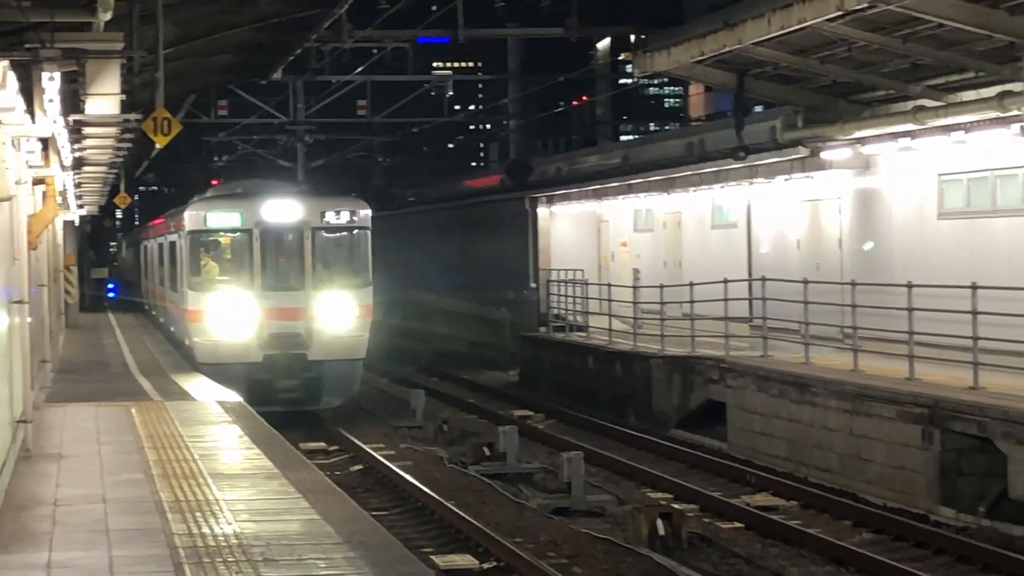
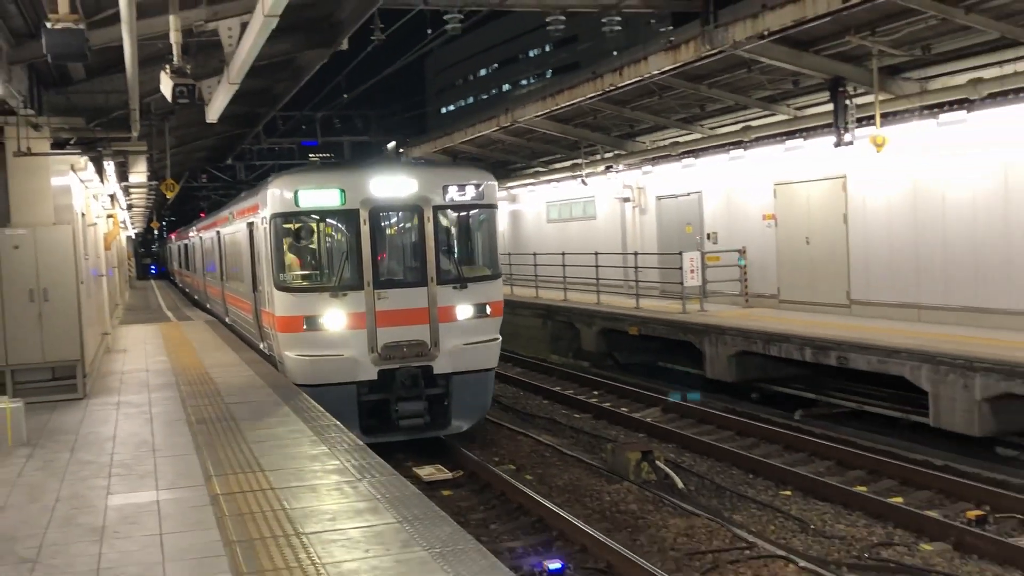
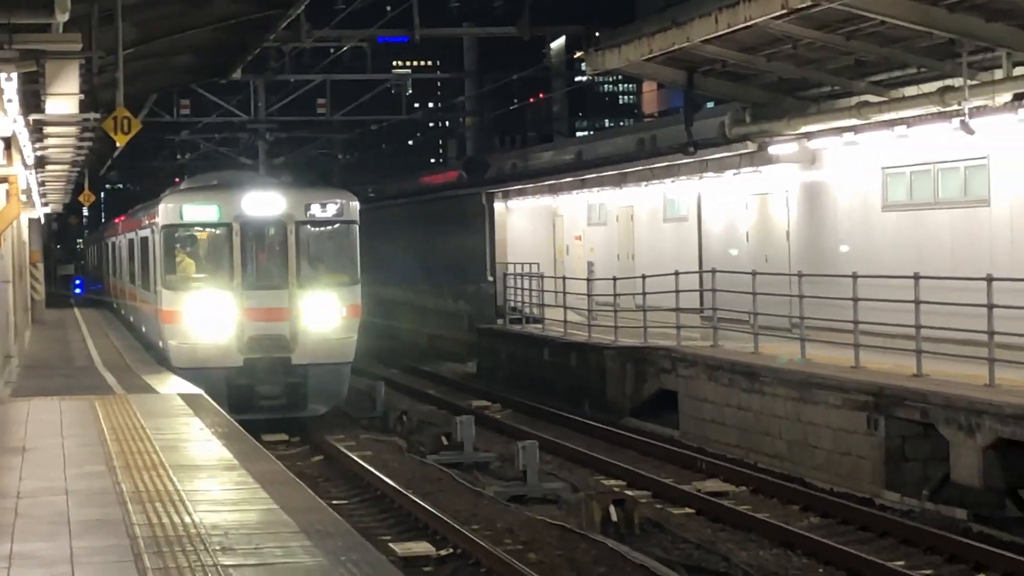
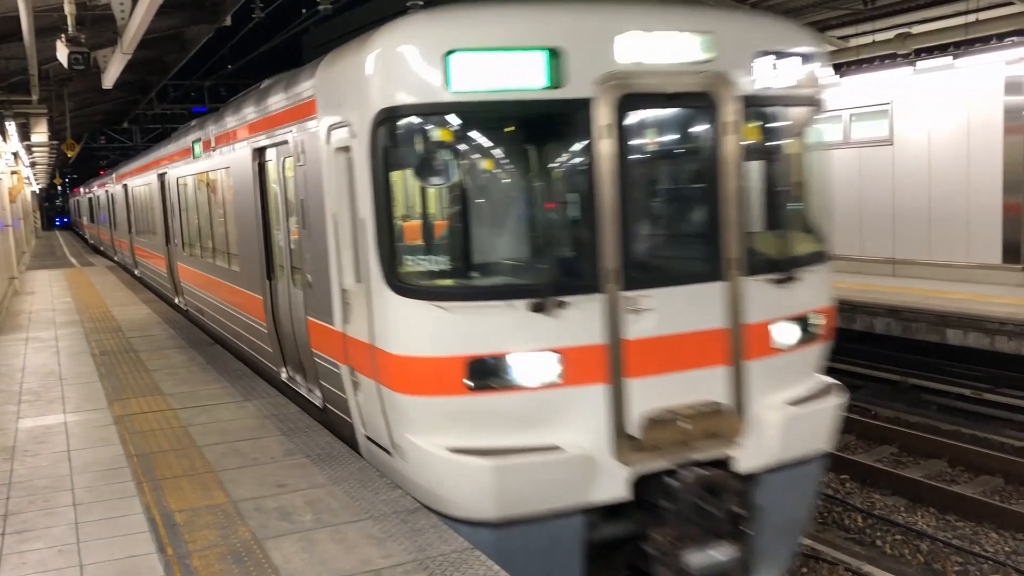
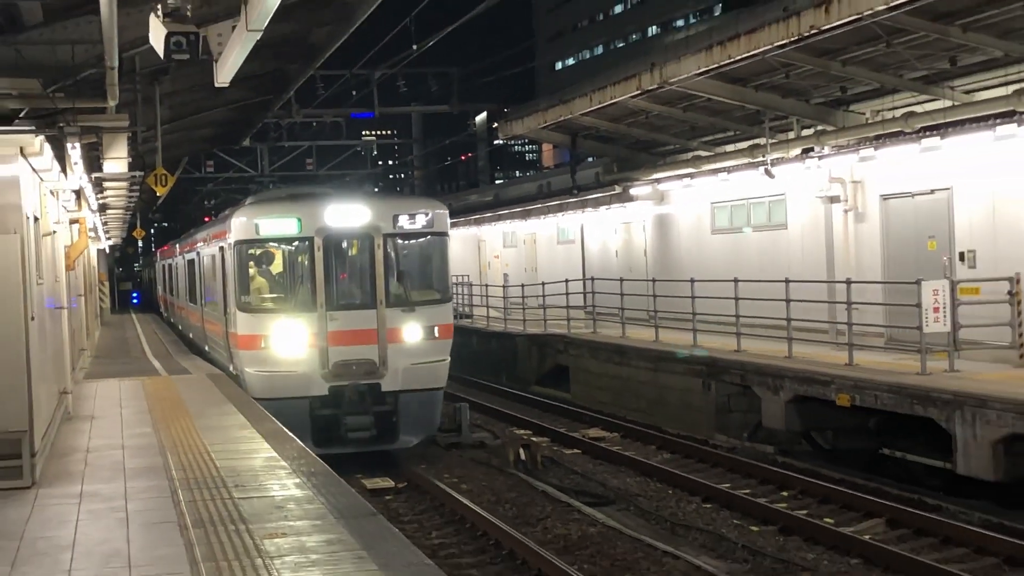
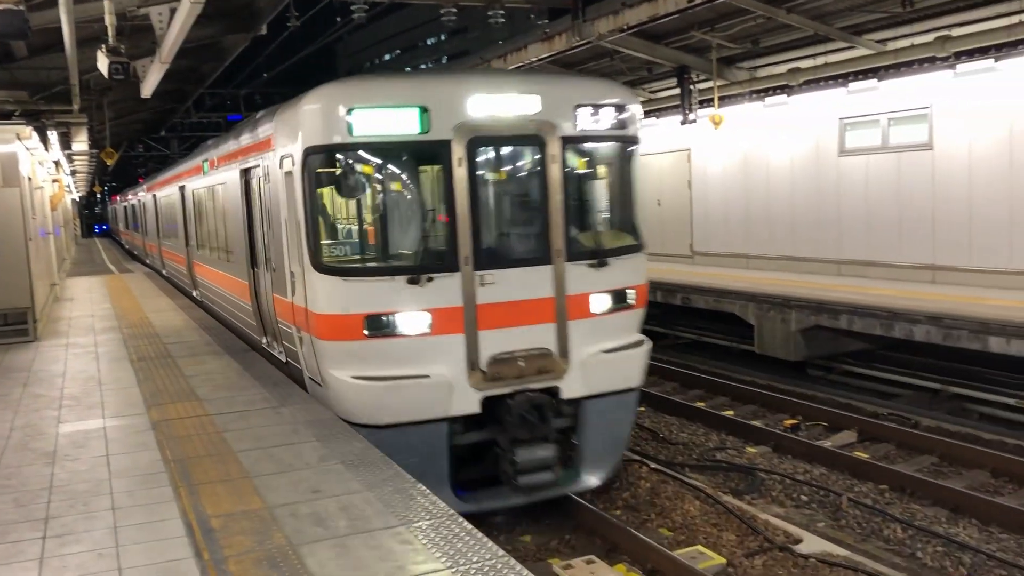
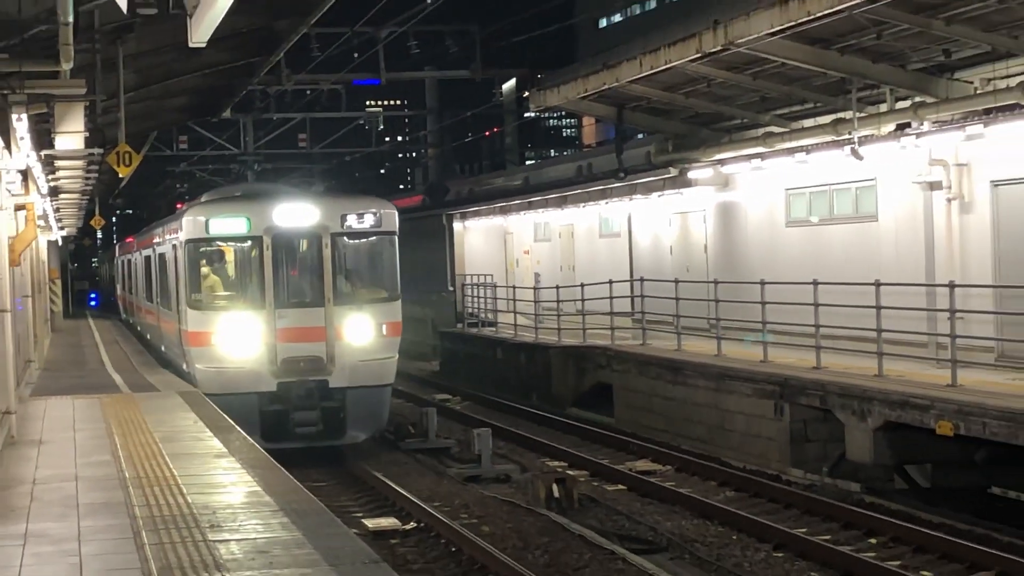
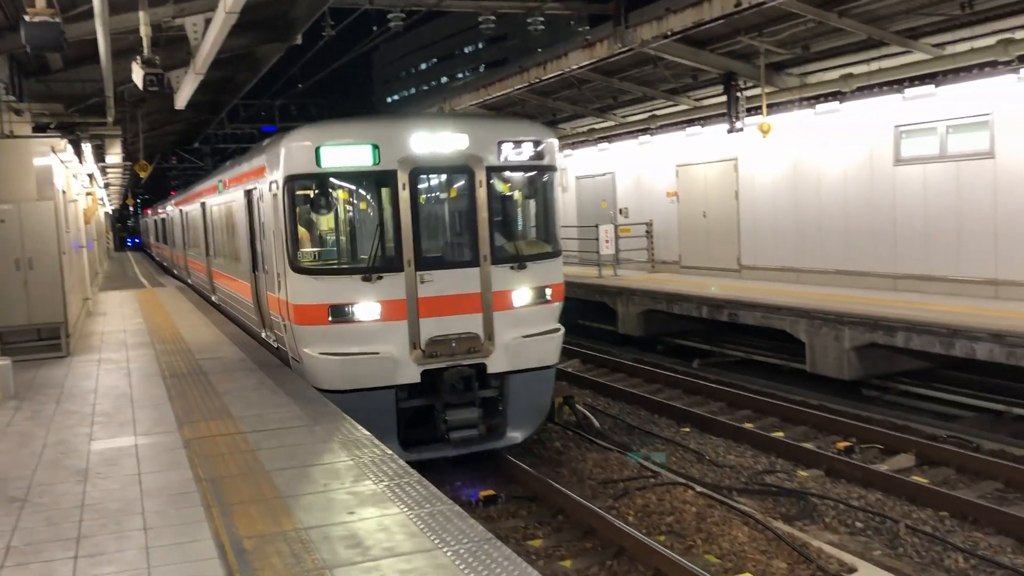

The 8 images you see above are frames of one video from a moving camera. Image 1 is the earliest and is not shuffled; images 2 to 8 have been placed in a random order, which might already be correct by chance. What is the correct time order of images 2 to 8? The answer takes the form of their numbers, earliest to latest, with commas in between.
3, 7, 5, 2, 8, 6, 4
